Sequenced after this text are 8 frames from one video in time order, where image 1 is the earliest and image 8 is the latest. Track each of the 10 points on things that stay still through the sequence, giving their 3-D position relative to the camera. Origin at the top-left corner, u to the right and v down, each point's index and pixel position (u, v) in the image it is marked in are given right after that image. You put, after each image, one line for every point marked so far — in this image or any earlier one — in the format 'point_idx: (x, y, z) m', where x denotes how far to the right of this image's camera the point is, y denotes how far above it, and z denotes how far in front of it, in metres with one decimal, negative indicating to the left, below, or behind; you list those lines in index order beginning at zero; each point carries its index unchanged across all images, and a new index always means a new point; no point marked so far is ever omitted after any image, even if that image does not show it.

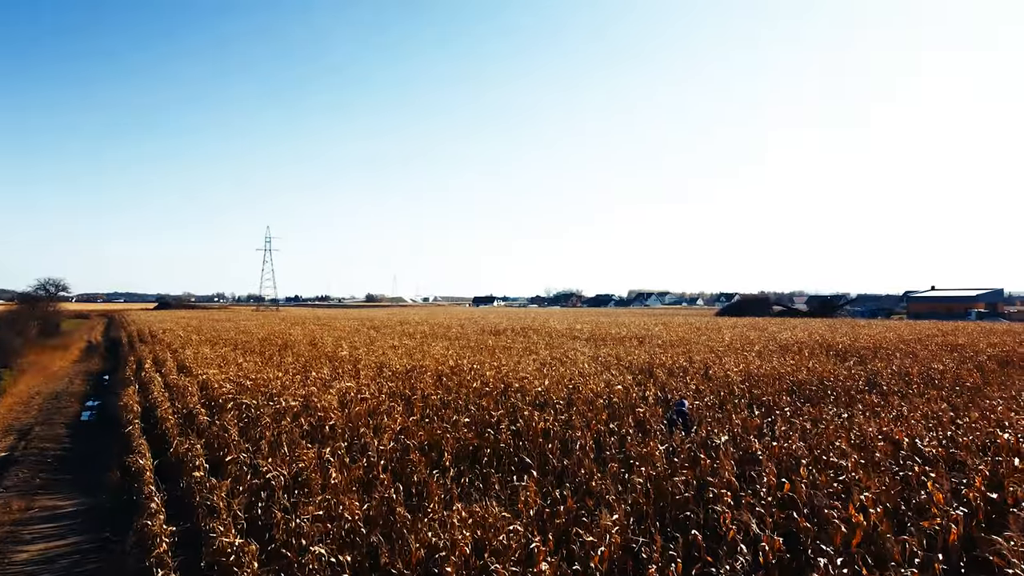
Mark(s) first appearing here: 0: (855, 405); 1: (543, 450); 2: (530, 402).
0: (+5.0, -1.9, +9.2) m
1: (+0.5, -2.5, +10.1) m
2: (+0.4, -2.4, +13.5) m
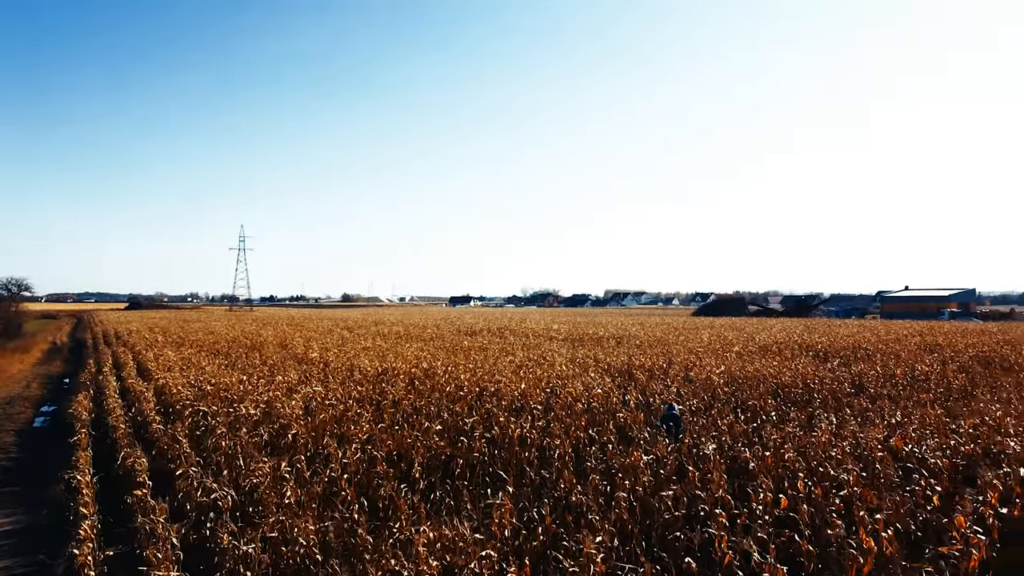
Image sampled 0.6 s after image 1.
0: (+4.7, -1.9, +8.8) m
1: (+0.1, -2.5, +9.5) m
2: (-0.1, -2.4, +13.0) m
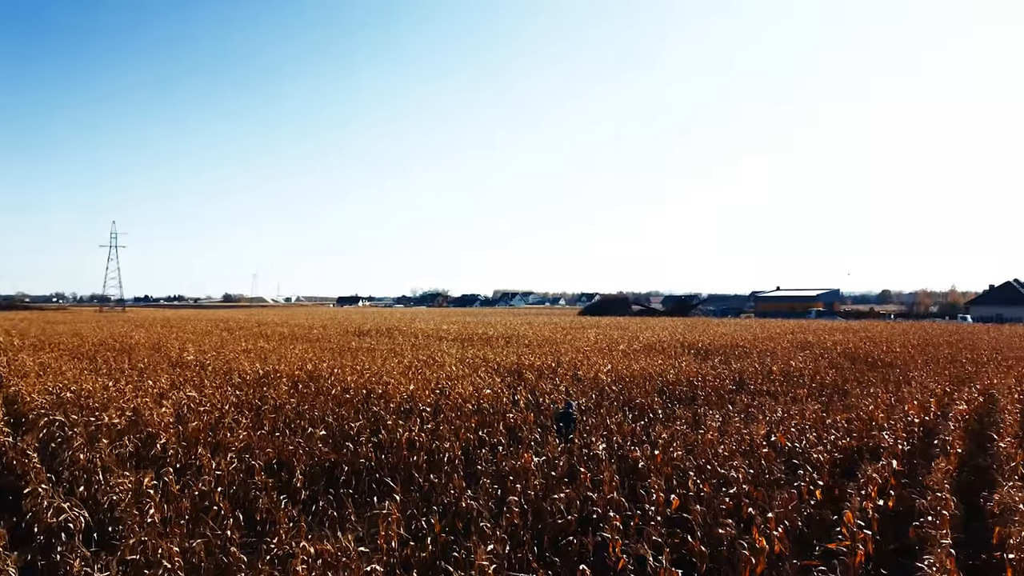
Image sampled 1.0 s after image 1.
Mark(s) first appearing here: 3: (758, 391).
0: (+3.1, -1.9, +9.1) m
1: (-1.5, -2.5, +9.0) m
2: (-2.3, -2.4, +12.4) m
3: (+4.2, -1.9, +10.7) m
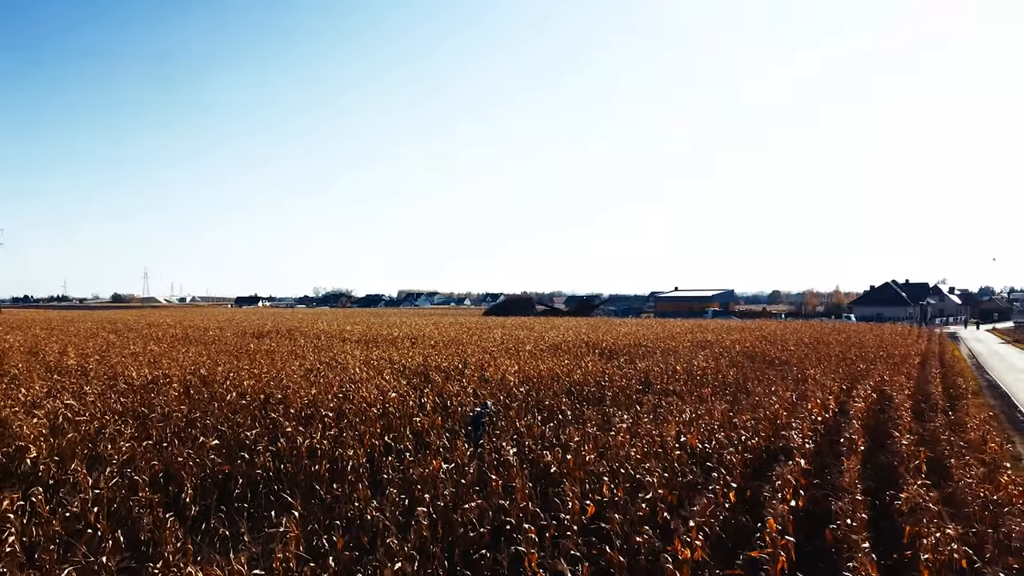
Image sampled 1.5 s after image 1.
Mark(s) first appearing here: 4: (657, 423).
0: (+1.8, -1.9, +9.1) m
1: (-2.7, -2.5, +8.4) m
2: (-4.1, -2.3, +11.6) m
3: (+2.6, -2.0, +10.9) m
4: (+1.9, -1.8, +8.3) m
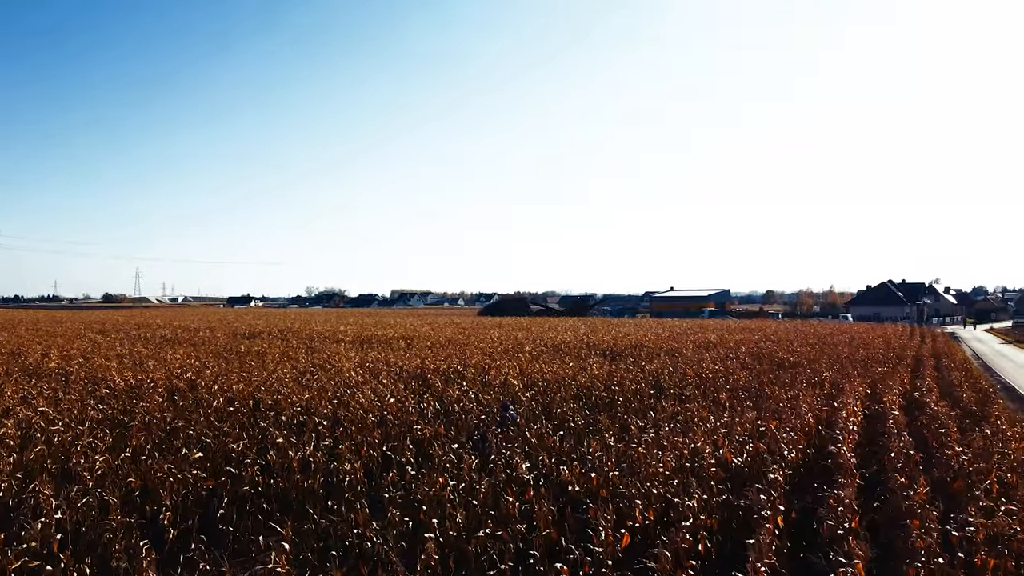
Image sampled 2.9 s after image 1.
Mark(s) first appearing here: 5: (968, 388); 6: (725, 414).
0: (+1.9, -1.9, +8.5) m
1: (-2.6, -2.5, +7.7) m
2: (-4.0, -2.4, +10.9) m
3: (+2.7, -2.0, +10.3) m
4: (+2.0, -1.8, +7.7) m
5: (+7.8, -1.8, +10.8) m
6: (+3.1, -1.8, +9.2) m
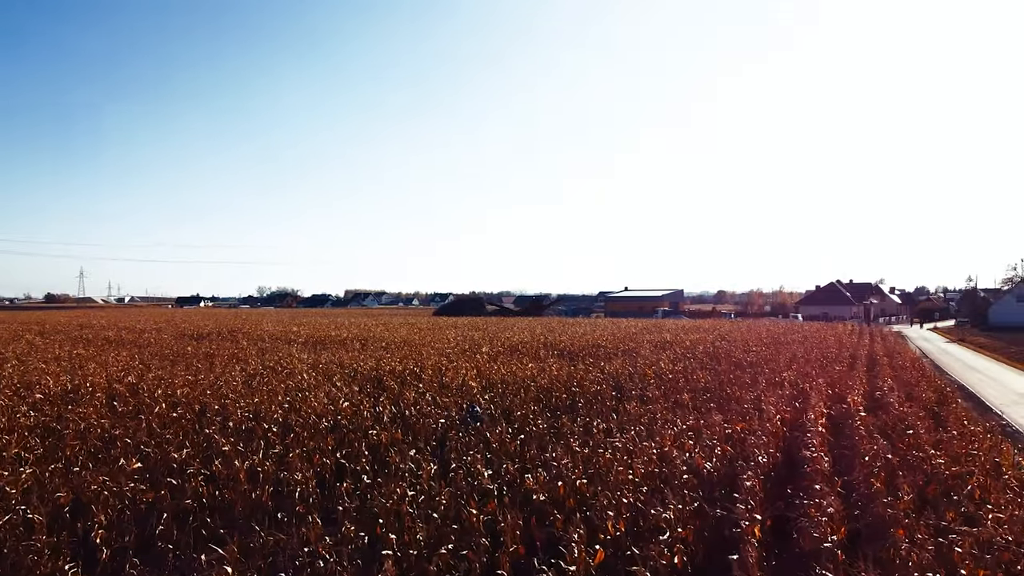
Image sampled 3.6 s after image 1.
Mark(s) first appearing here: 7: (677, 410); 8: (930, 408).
0: (+1.5, -1.9, +8.3) m
1: (-3.0, -2.5, +7.2) m
2: (-4.6, -2.3, +10.2) m
3: (+2.1, -1.9, +10.1) m
4: (+1.6, -1.8, +7.5) m
5: (+7.1, -1.8, +11.0) m
6: (+2.6, -1.8, +9.1) m
7: (+2.6, -1.9, +10.0) m
8: (+5.8, -1.7, +8.7) m
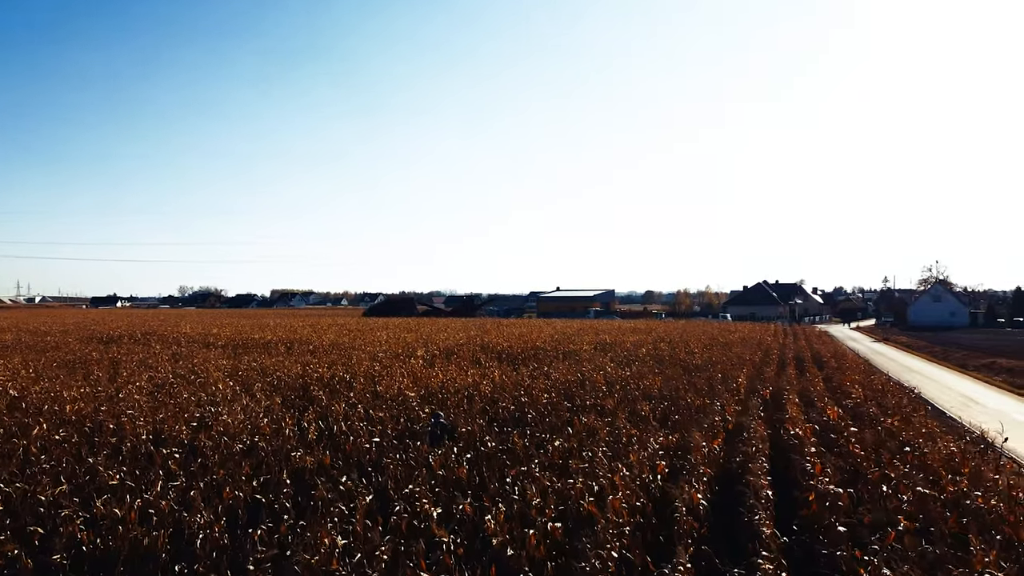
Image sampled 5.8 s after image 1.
0: (+0.9, -1.9, +7.3) m
1: (-3.5, -2.5, +5.7) m
2: (-5.4, -2.3, +8.5) m
3: (+1.4, -2.0, +9.1) m
4: (+1.1, -1.8, +6.5) m
5: (+6.3, -1.8, +10.5) m
6: (+1.9, -1.9, +8.2) m
7: (+1.9, -1.9, +9.1) m
8: (+5.2, -1.7, +8.1) m
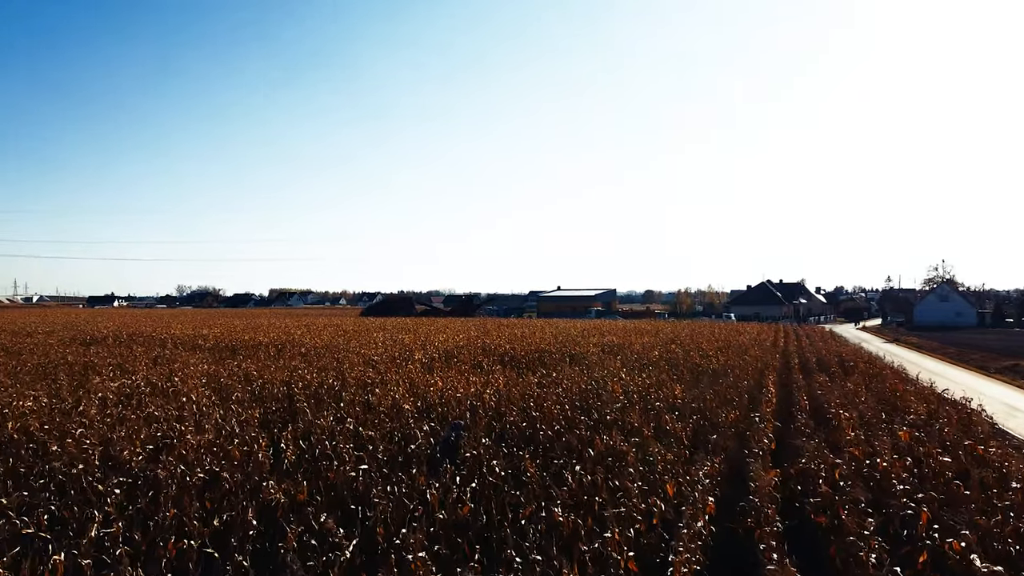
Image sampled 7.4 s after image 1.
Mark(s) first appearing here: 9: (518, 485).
0: (+1.0, -1.9, +5.9) m
1: (-3.3, -2.5, +4.2) m
2: (-5.2, -2.3, +7.1) m
3: (+1.5, -2.0, +7.7) m
4: (+1.3, -1.8, +5.1) m
5: (+6.4, -1.8, +9.1) m
6: (+2.1, -1.8, +6.8) m
7: (+2.0, -1.9, +7.7) m
8: (+5.3, -1.7, +6.8) m
9: (+0.1, -2.1, +6.7) m
